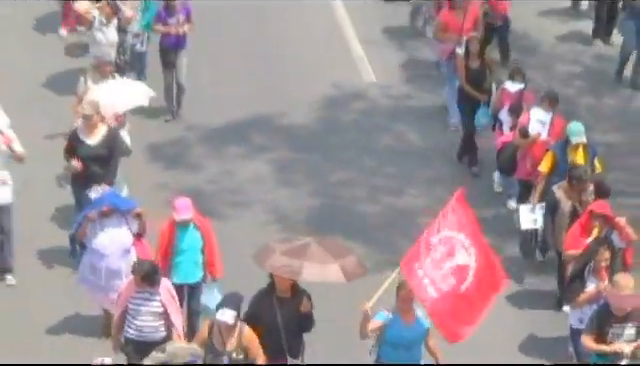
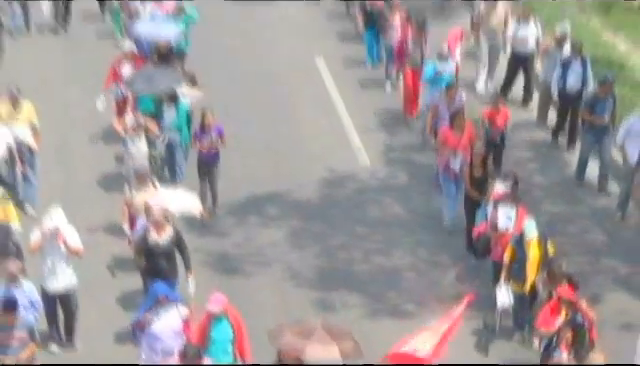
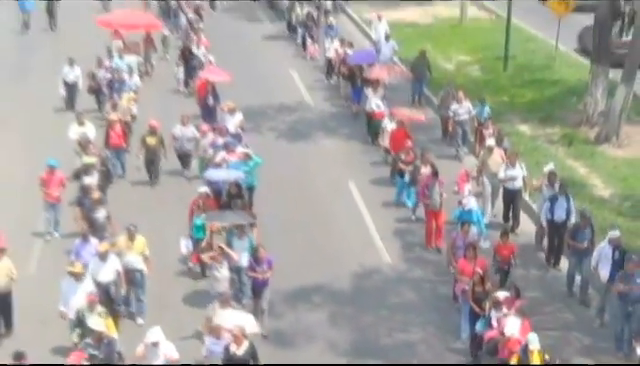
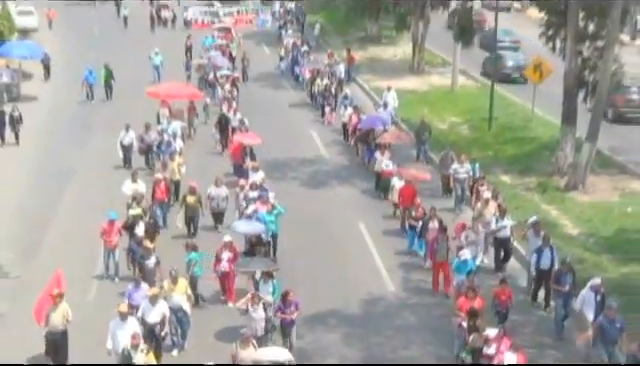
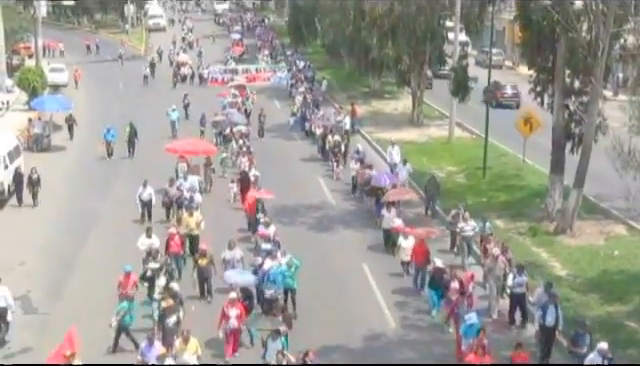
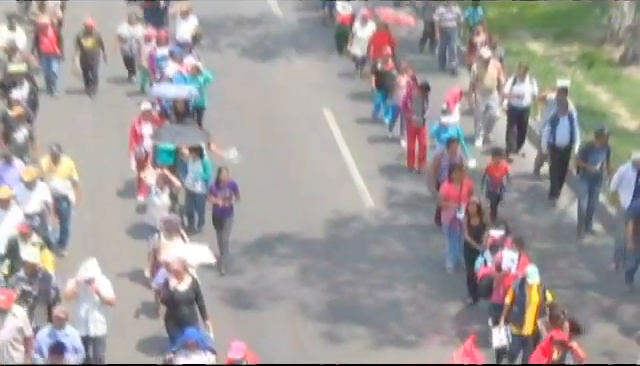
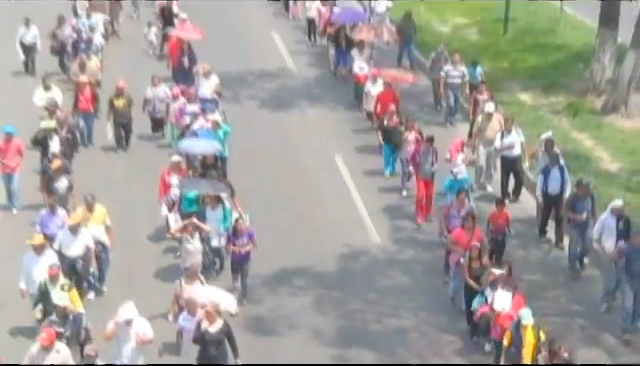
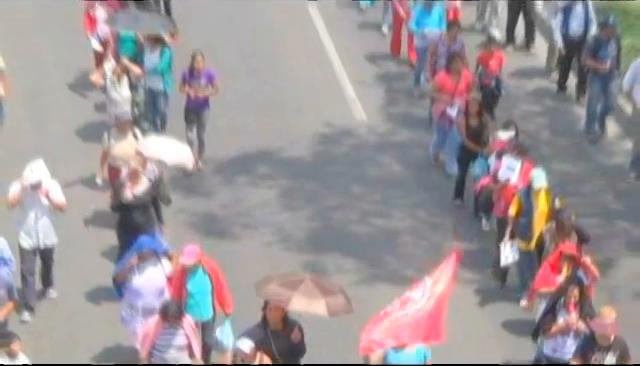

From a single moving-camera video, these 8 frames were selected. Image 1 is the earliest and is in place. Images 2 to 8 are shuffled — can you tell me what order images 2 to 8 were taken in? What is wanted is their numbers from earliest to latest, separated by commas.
8, 2, 6, 7, 3, 4, 5
